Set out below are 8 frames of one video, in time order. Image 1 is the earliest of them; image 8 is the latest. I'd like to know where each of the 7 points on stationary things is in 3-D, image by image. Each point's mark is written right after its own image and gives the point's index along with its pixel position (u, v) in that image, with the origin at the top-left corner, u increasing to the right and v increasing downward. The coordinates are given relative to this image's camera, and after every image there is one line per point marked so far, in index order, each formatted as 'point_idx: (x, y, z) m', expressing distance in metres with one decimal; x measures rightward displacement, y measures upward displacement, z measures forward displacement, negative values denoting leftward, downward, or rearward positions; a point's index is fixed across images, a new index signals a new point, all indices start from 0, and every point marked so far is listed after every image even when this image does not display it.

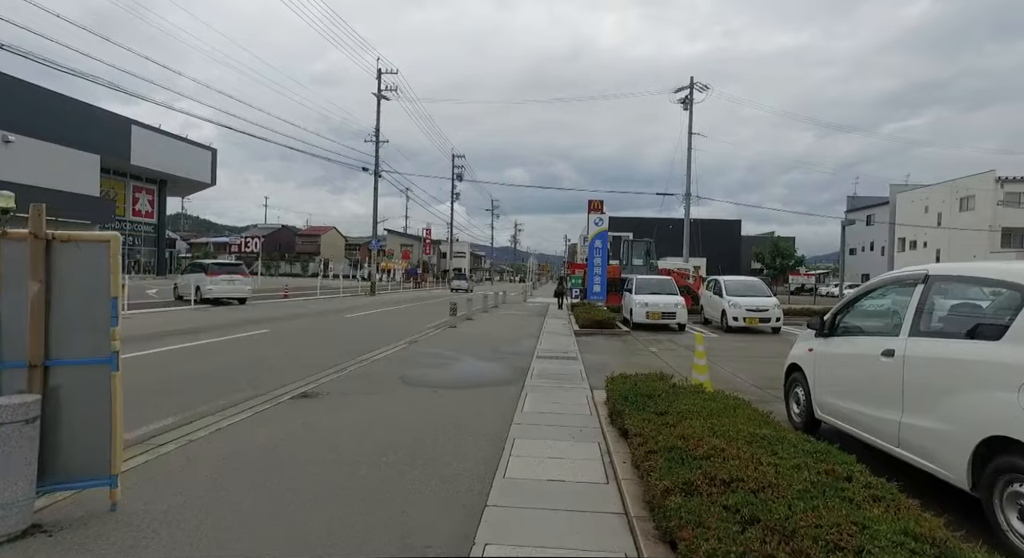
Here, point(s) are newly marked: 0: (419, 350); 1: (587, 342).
0: (-2.2, -1.6, +11.6) m
1: (+1.9, -1.7, +13.3) m
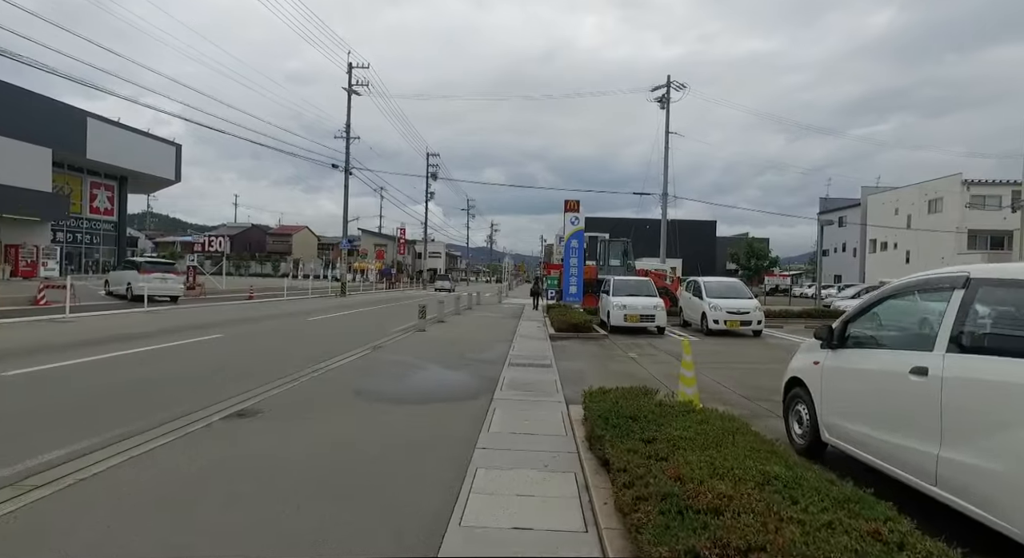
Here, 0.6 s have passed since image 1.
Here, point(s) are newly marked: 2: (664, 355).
0: (-2.8, -1.7, +10.8) m
1: (+1.3, -1.7, +12.7) m
2: (+3.4, -1.7, +11.4) m
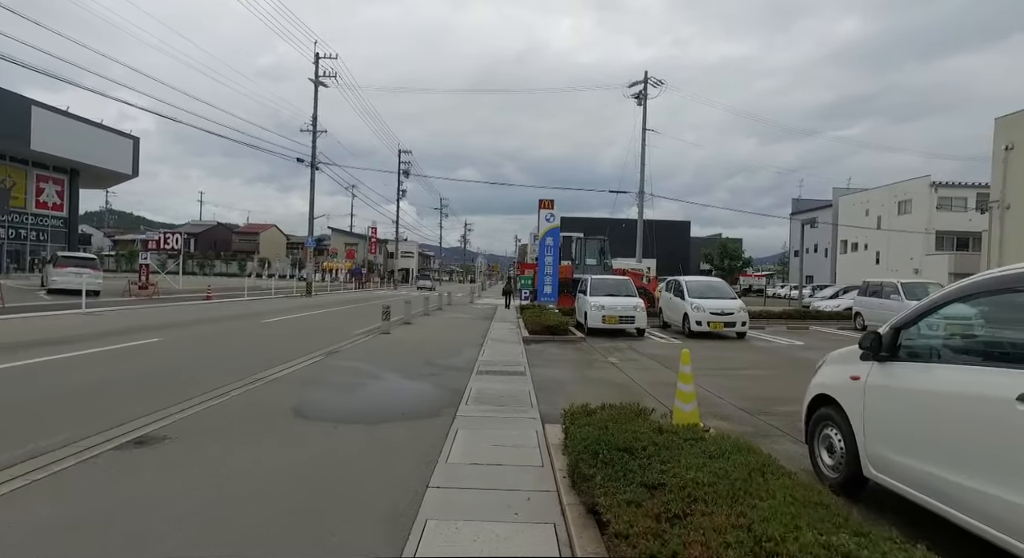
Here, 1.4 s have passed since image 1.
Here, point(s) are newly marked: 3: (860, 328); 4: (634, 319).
0: (-3.3, -1.6, +9.6) m
1: (+0.6, -1.6, +11.7) m
2: (+2.8, -1.7, +10.6) m
3: (+11.6, -1.6, +17.0) m
4: (+3.5, -1.2, +14.7) m
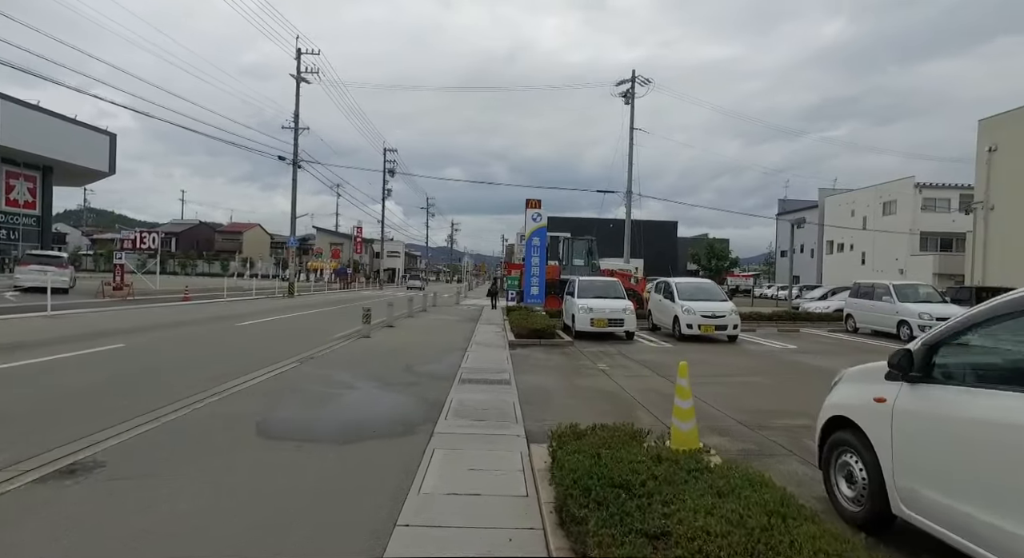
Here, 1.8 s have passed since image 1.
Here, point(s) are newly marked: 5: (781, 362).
0: (-3.6, -1.7, +9.0) m
1: (+0.3, -1.7, +11.2) m
2: (+2.5, -1.7, +10.1) m
3: (+11.2, -1.7, +16.8) m
4: (+3.1, -1.2, +14.3) m
5: (+5.7, -1.7, +10.9) m
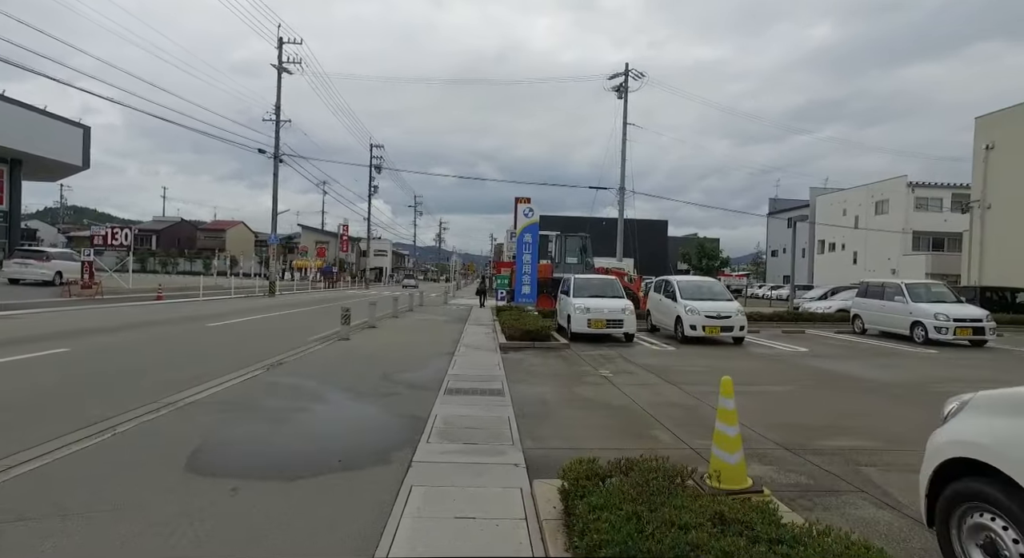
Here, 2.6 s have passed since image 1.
0: (-3.7, -1.6, +7.9) m
1: (+0.1, -1.6, +10.2) m
2: (+2.3, -1.7, +9.2) m
3: (+10.9, -1.6, +16.0) m
4: (+2.9, -1.1, +13.3) m
5: (+5.6, -1.7, +10.0) m
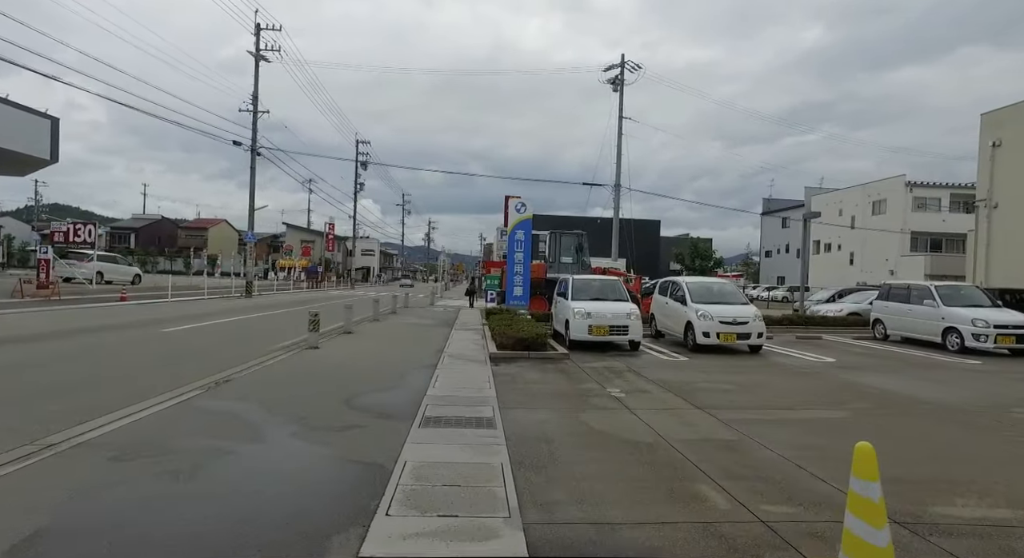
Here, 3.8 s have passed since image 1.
0: (-3.8, -1.6, +6.4) m
1: (0.0, -1.7, +8.7) m
2: (+2.2, -1.7, +7.7) m
3: (+10.6, -1.7, +14.8) m
4: (+2.7, -1.2, +11.9) m
5: (+5.4, -1.7, +8.7) m
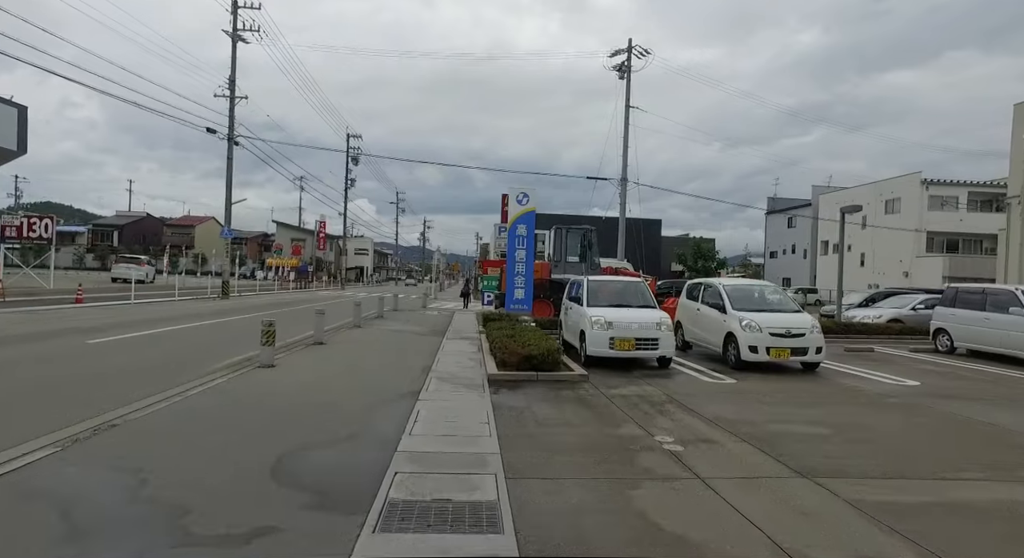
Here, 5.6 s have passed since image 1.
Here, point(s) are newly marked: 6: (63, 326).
0: (-3.7, -1.6, +4.1) m
1: (+0.1, -1.7, +6.5) m
2: (+2.3, -1.7, +5.5) m
3: (+10.7, -1.7, +12.6) m
4: (+2.7, -1.2, +9.7) m
5: (+5.5, -1.8, +6.5) m
6: (-13.9, -1.5, +15.9) m
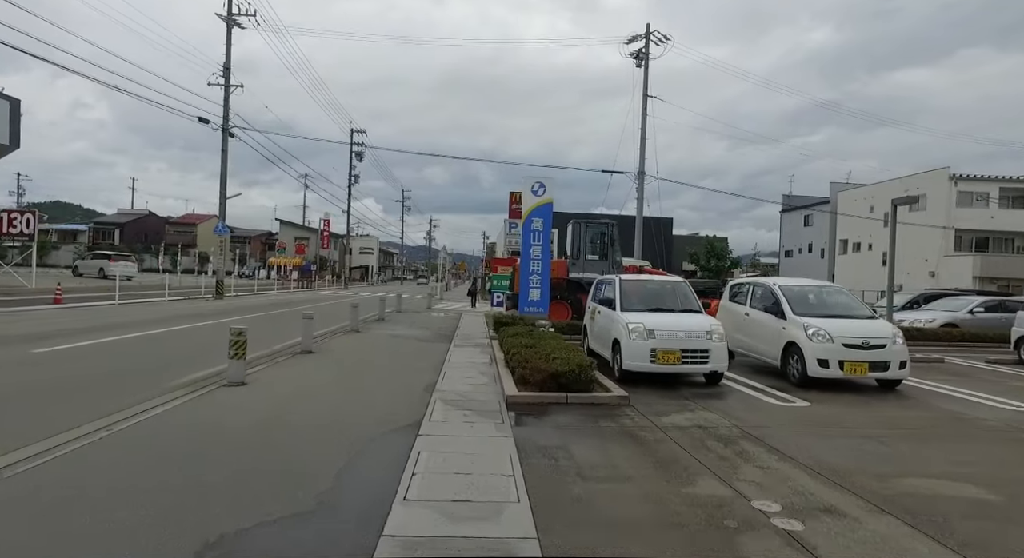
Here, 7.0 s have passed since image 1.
0: (-3.4, -1.6, +2.6) m
1: (+0.4, -1.7, +4.9) m
2: (+2.6, -1.7, +3.9) m
3: (+11.0, -1.7, +10.9) m
4: (+3.1, -1.2, +8.0) m
5: (+5.8, -1.8, +4.8) m
6: (-13.5, -1.4, +14.4) m
